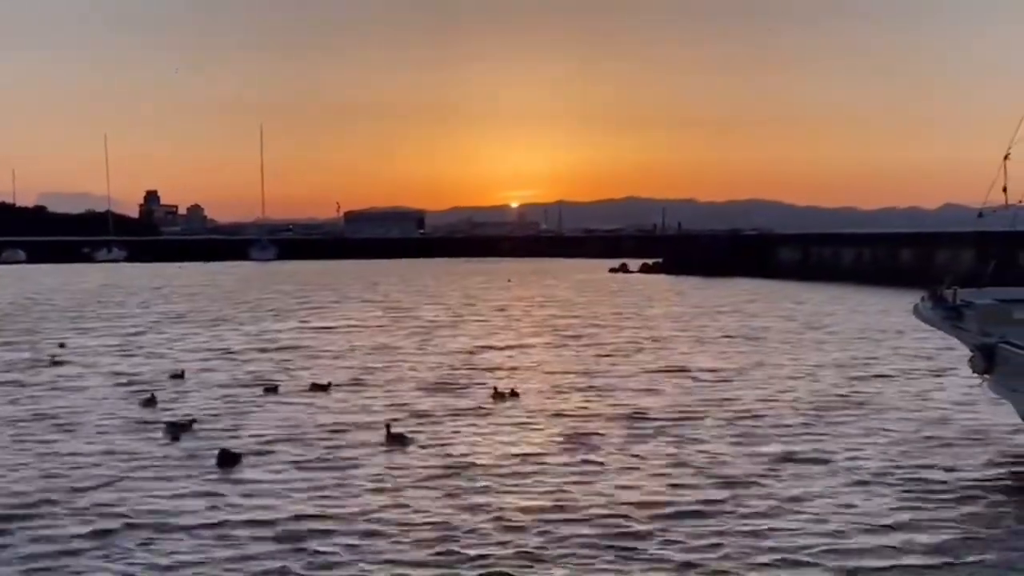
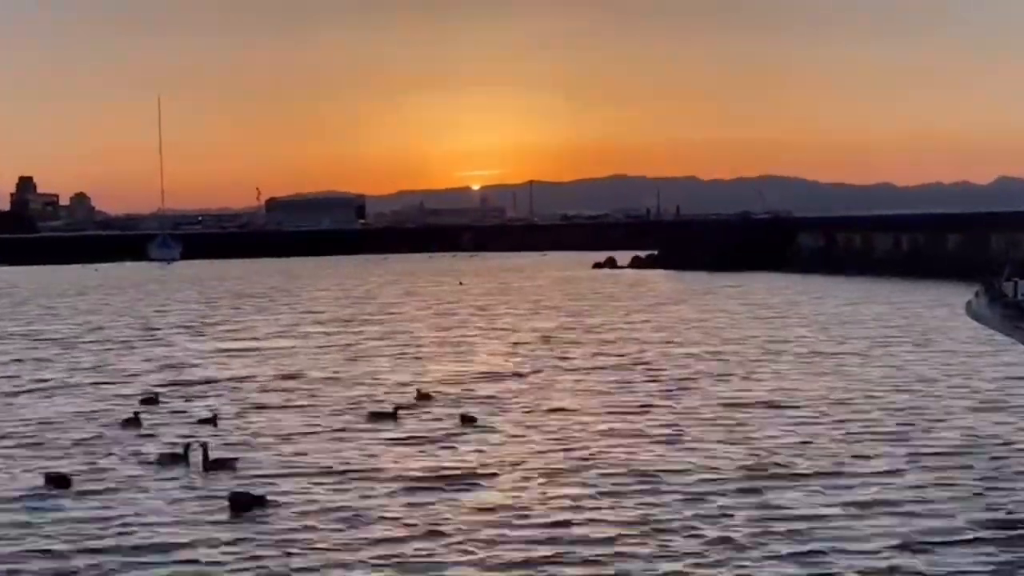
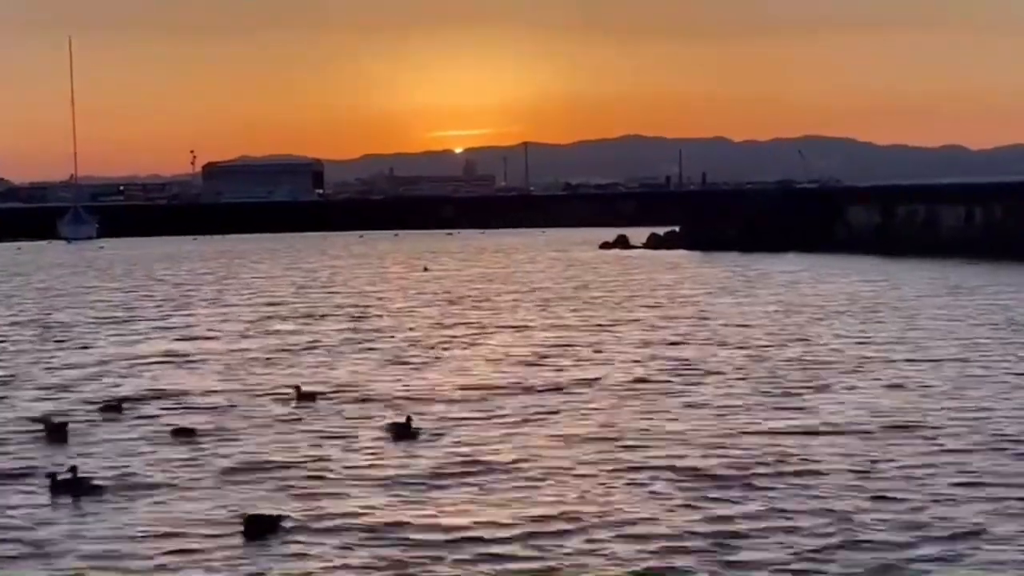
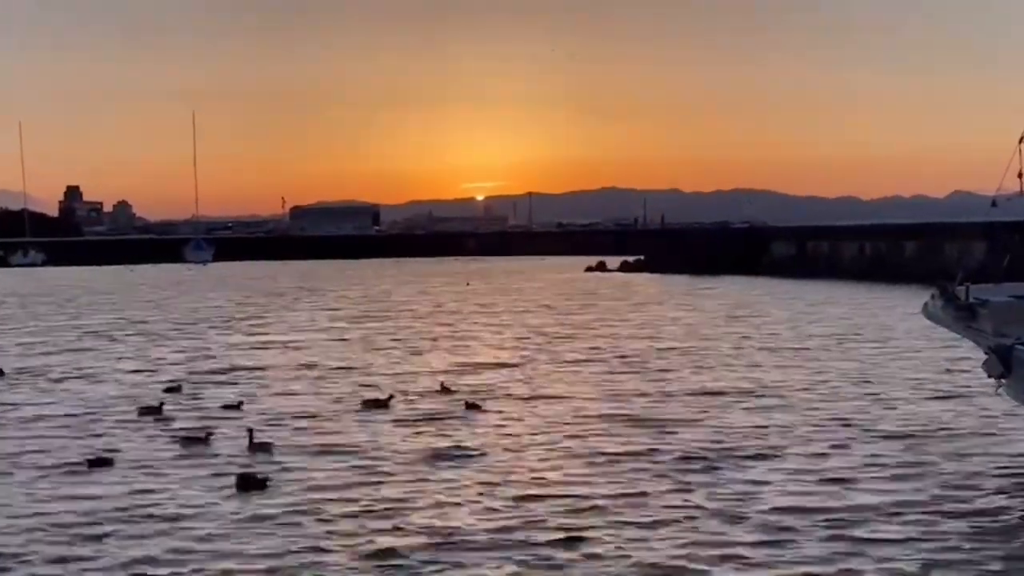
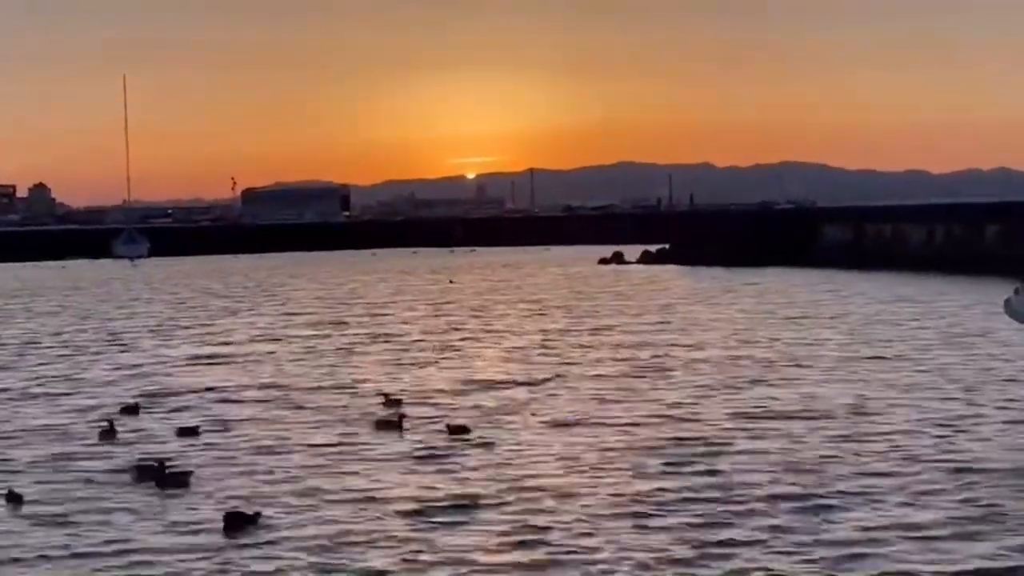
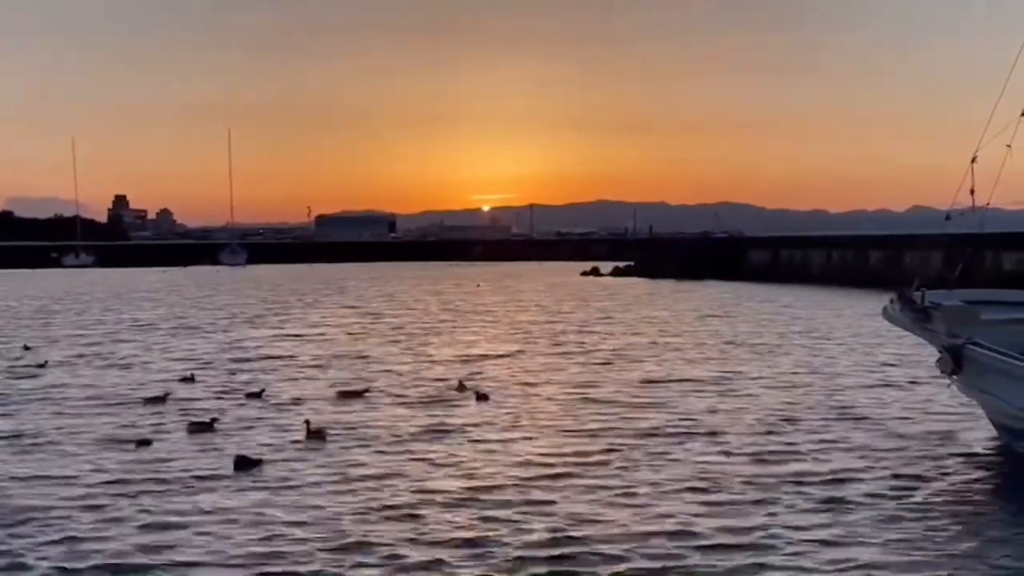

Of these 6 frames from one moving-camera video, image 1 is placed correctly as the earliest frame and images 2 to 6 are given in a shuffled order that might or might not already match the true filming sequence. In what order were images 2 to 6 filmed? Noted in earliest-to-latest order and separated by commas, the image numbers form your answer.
6, 4, 2, 5, 3
